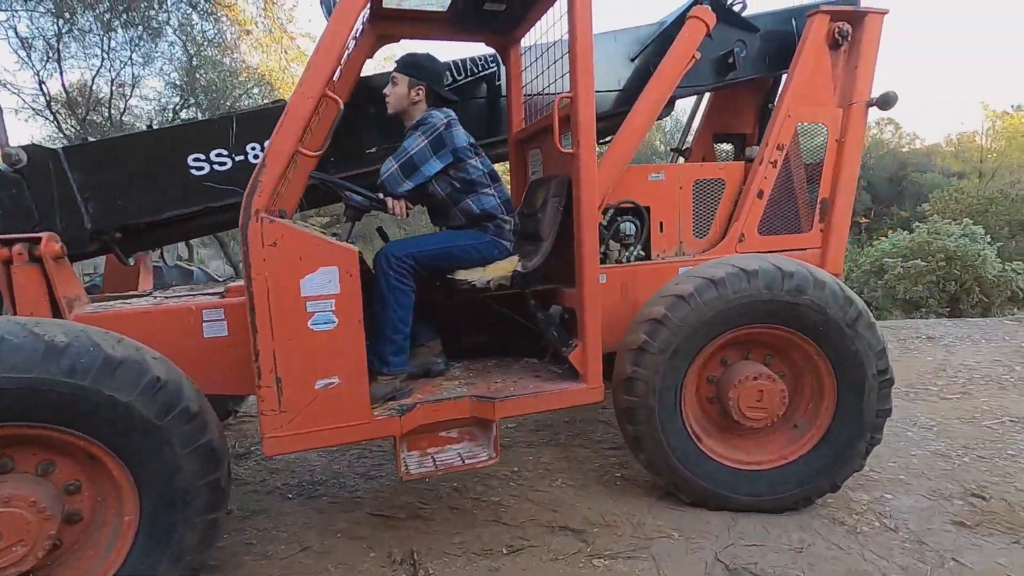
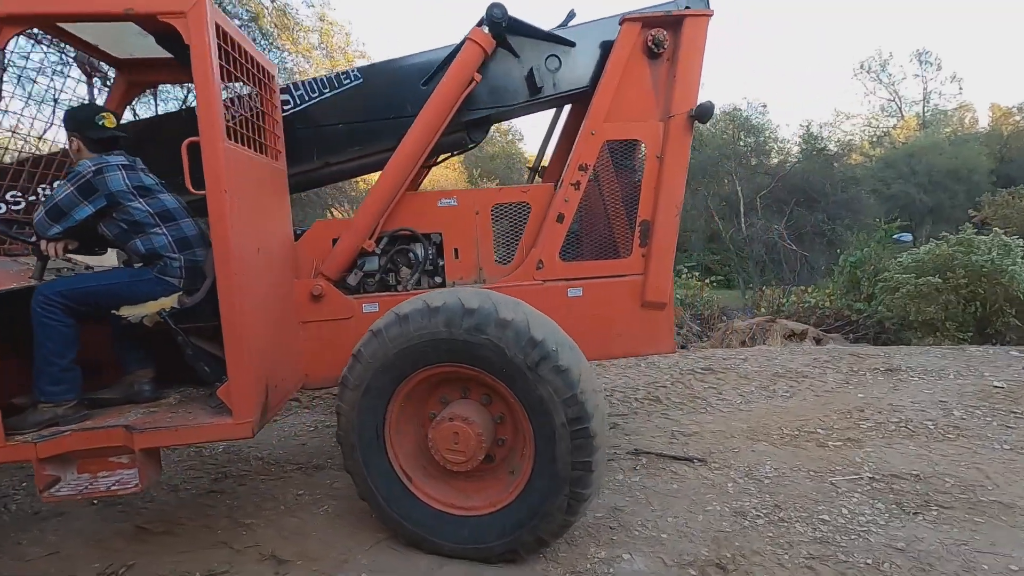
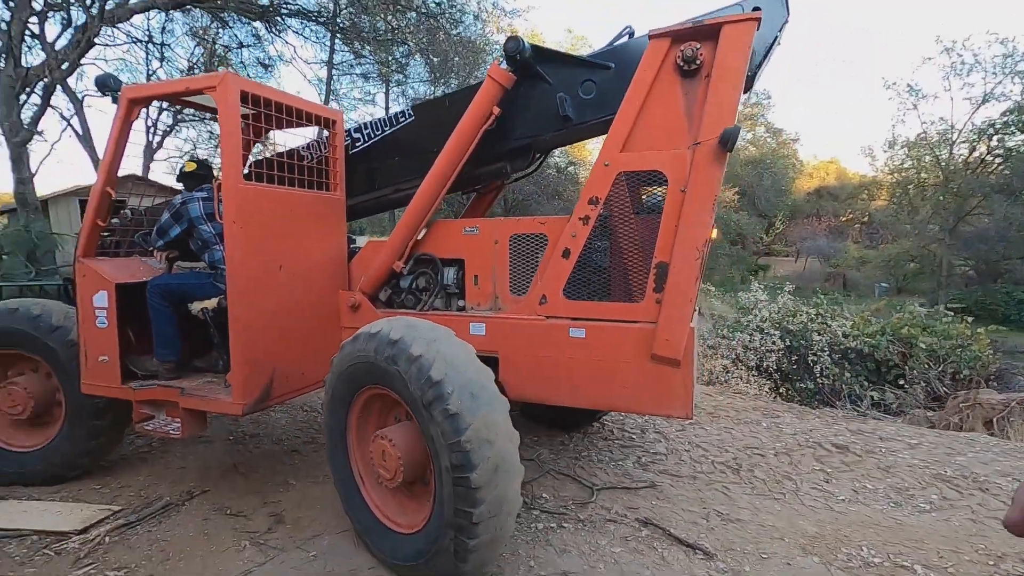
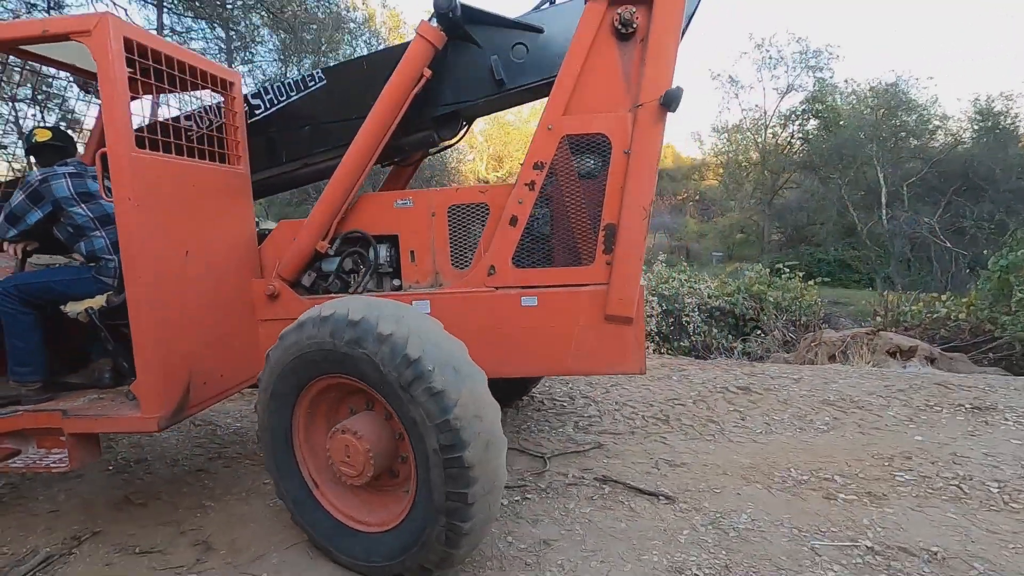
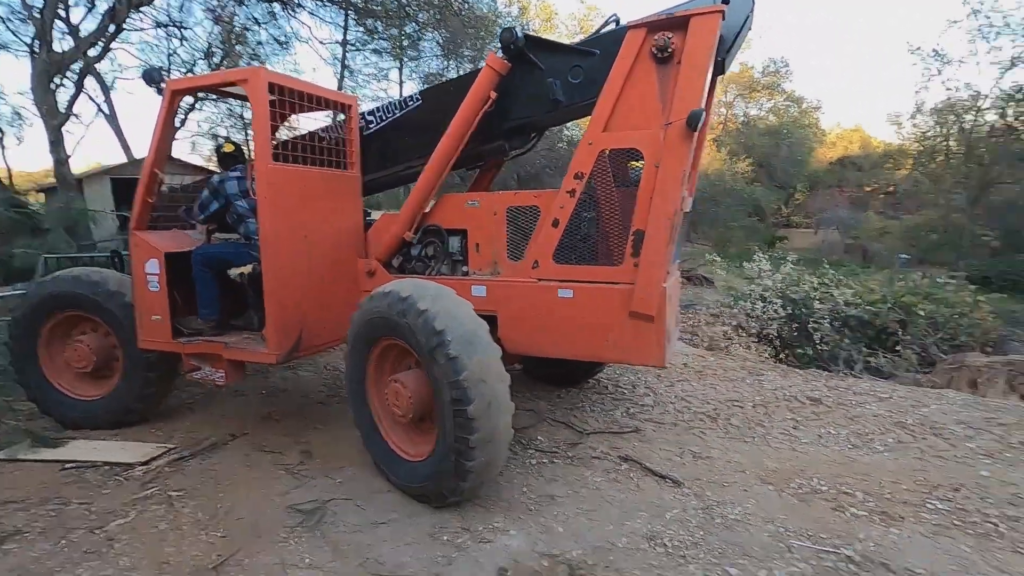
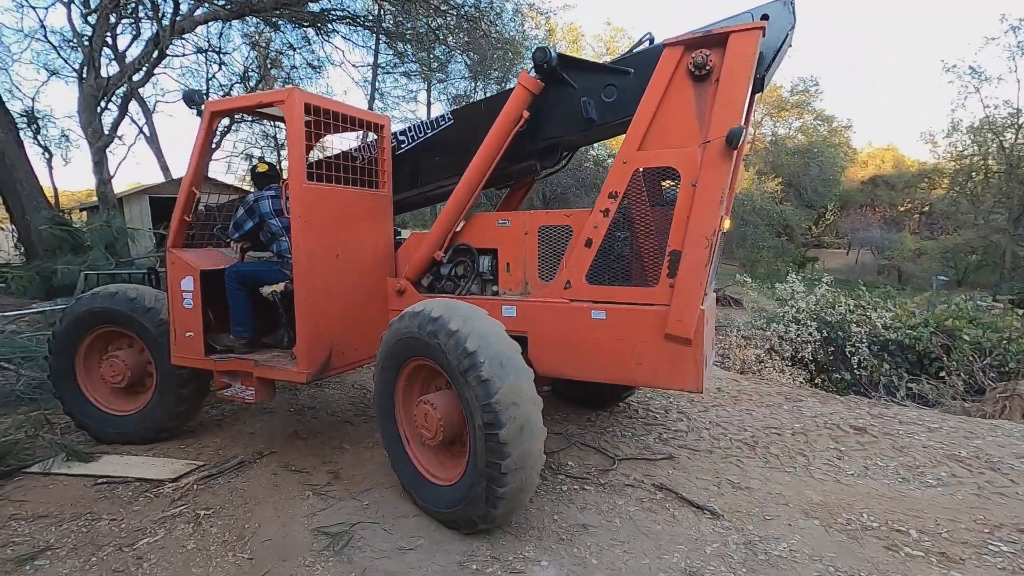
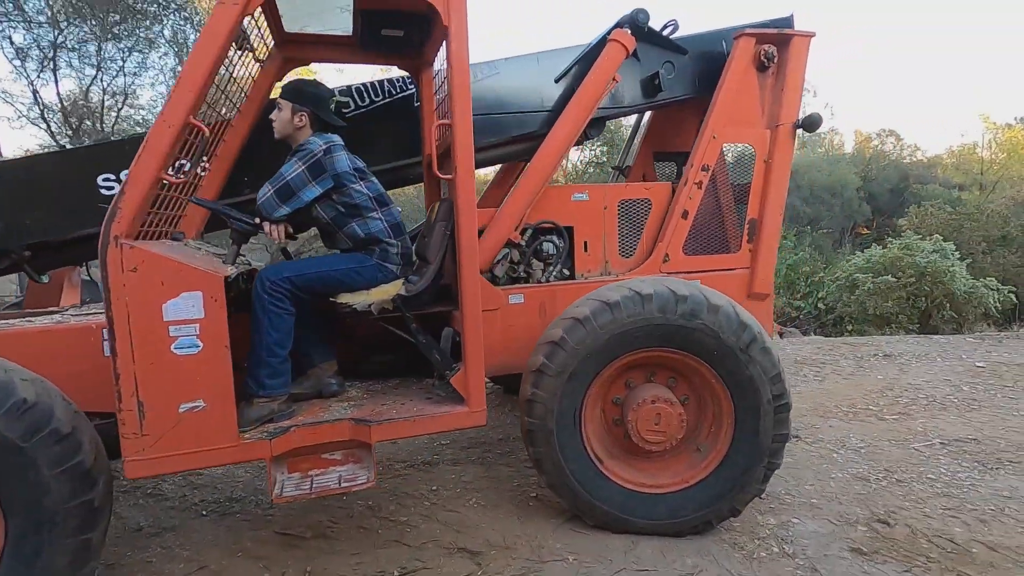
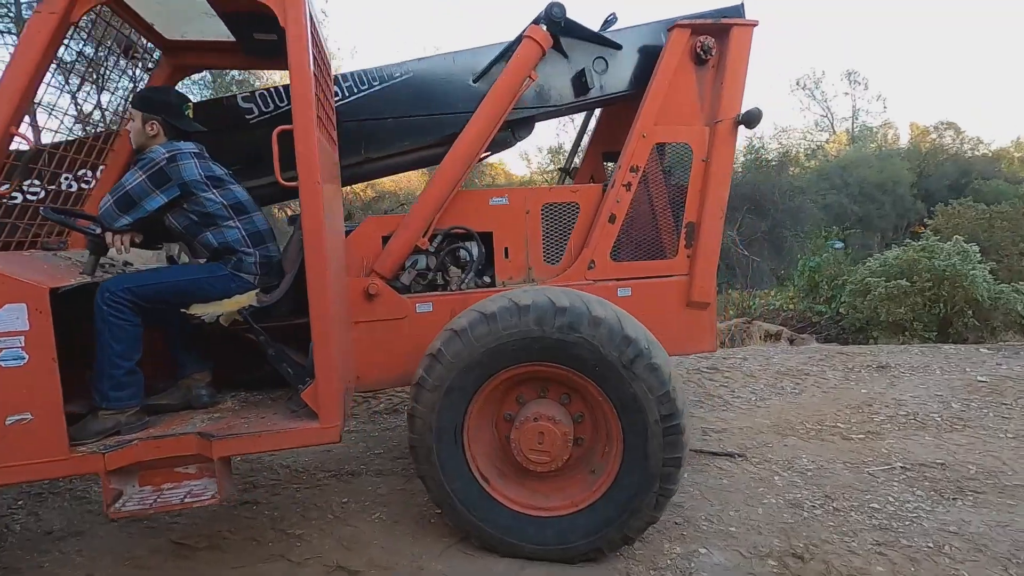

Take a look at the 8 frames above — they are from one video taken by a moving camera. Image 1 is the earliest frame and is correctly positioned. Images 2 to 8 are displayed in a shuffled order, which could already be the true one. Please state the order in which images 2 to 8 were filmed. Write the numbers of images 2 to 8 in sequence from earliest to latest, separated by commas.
7, 8, 2, 4, 3, 6, 5
